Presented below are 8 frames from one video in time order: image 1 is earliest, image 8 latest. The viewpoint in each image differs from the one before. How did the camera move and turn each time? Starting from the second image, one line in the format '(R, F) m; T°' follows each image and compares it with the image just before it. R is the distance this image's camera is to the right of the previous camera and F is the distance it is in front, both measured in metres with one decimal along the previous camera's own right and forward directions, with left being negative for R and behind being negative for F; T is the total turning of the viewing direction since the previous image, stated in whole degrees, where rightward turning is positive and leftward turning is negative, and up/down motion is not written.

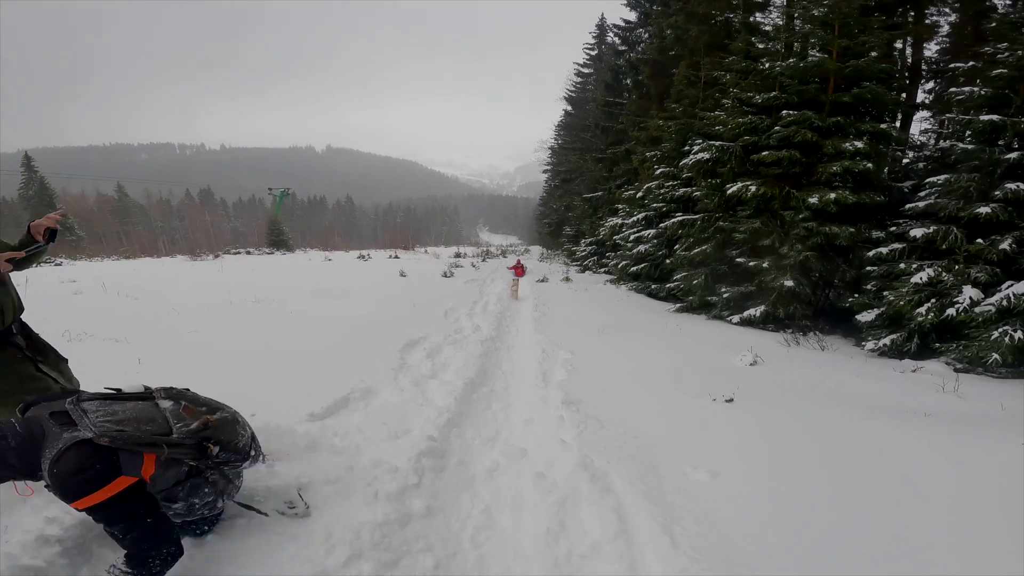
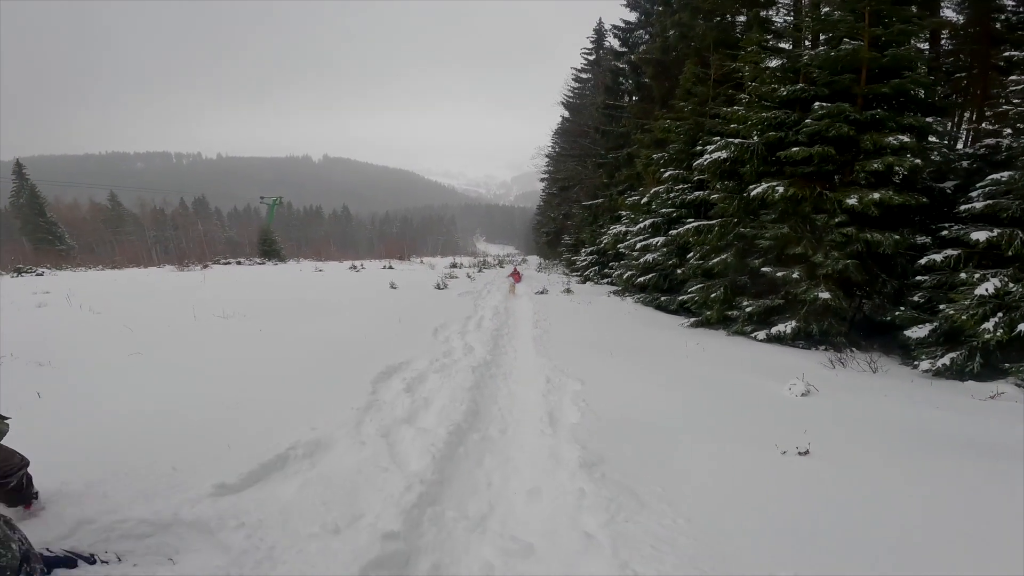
(0.0, +0.9) m; 0°
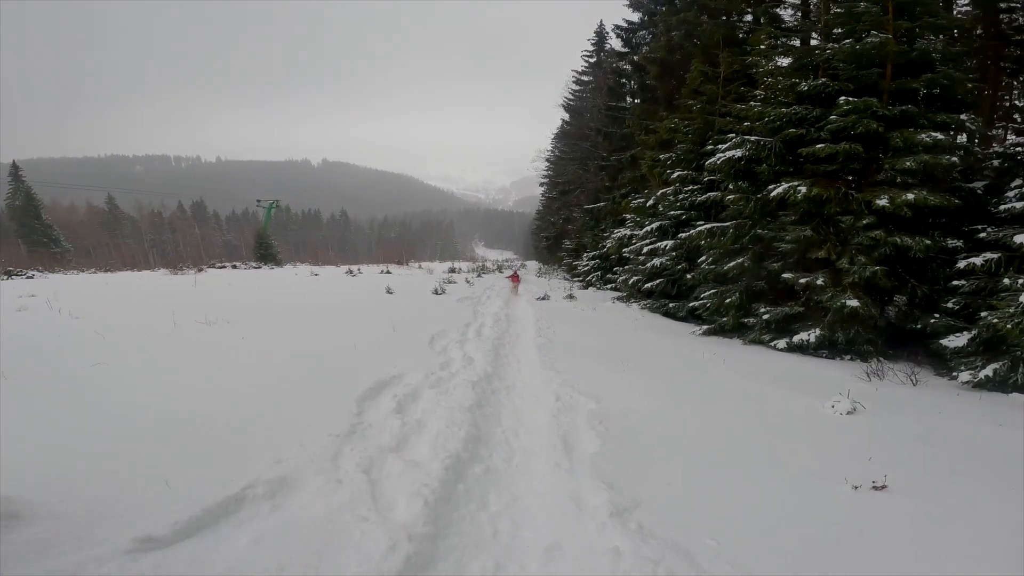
(-0.1, +0.5) m; 0°
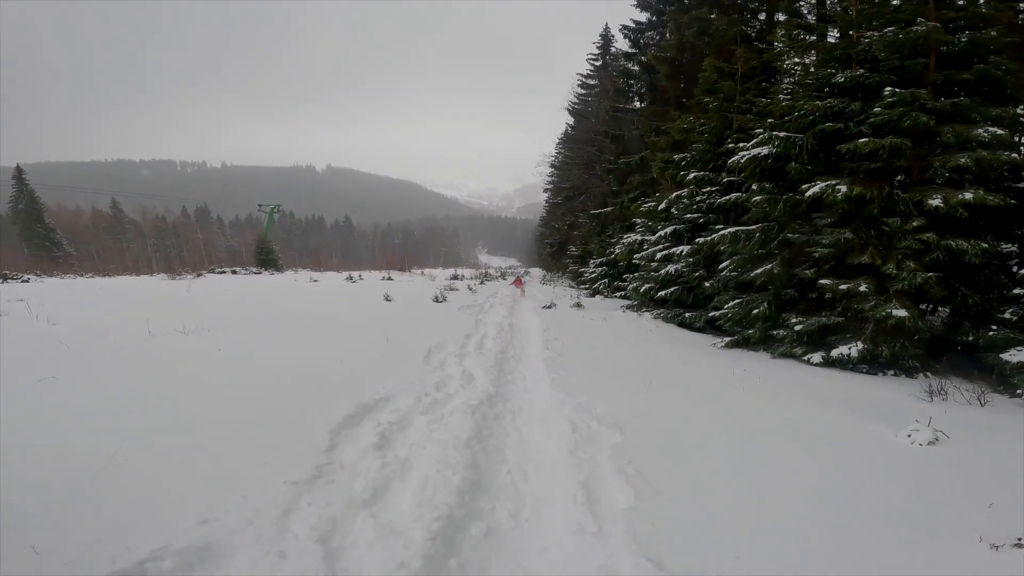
(0.0, +0.6) m; 0°
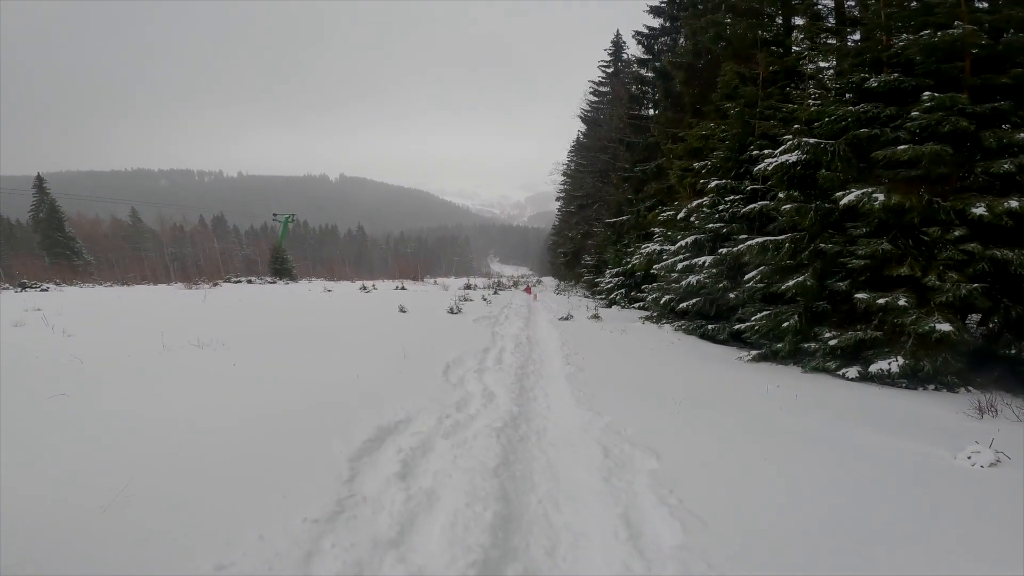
(-0.2, +0.2) m; -1°
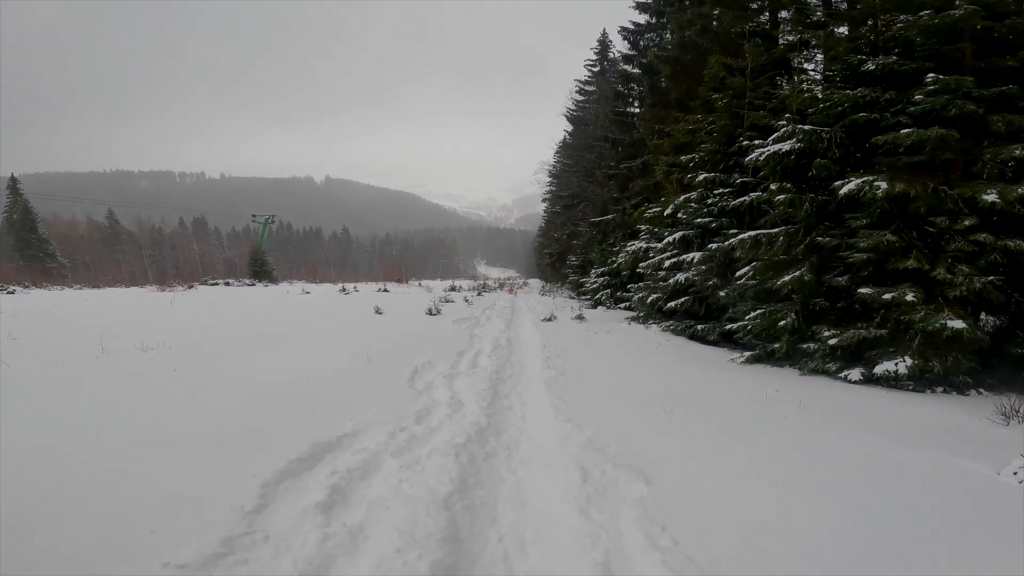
(+0.2, +0.5) m; +2°
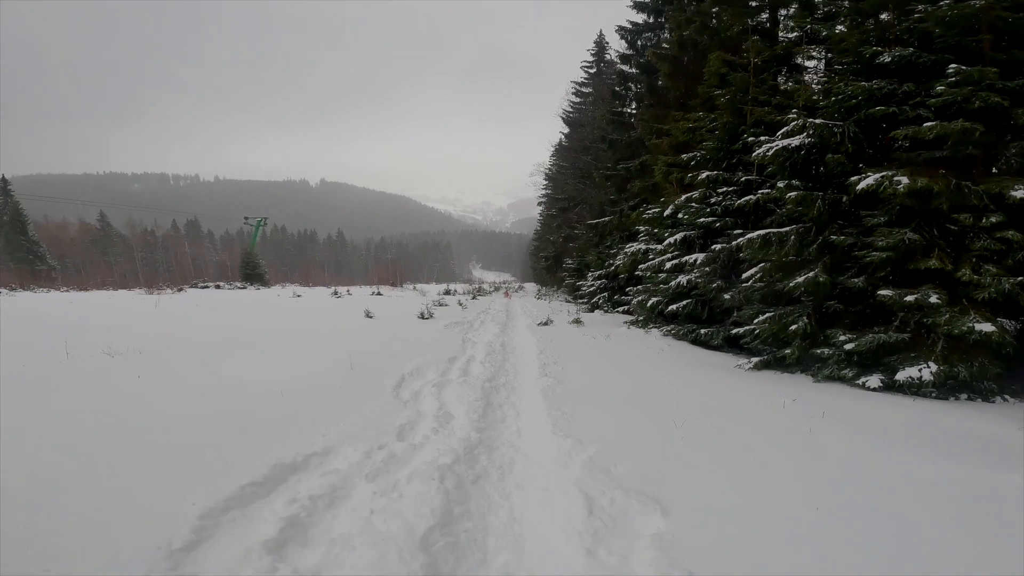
(0.0, +0.4) m; +1°
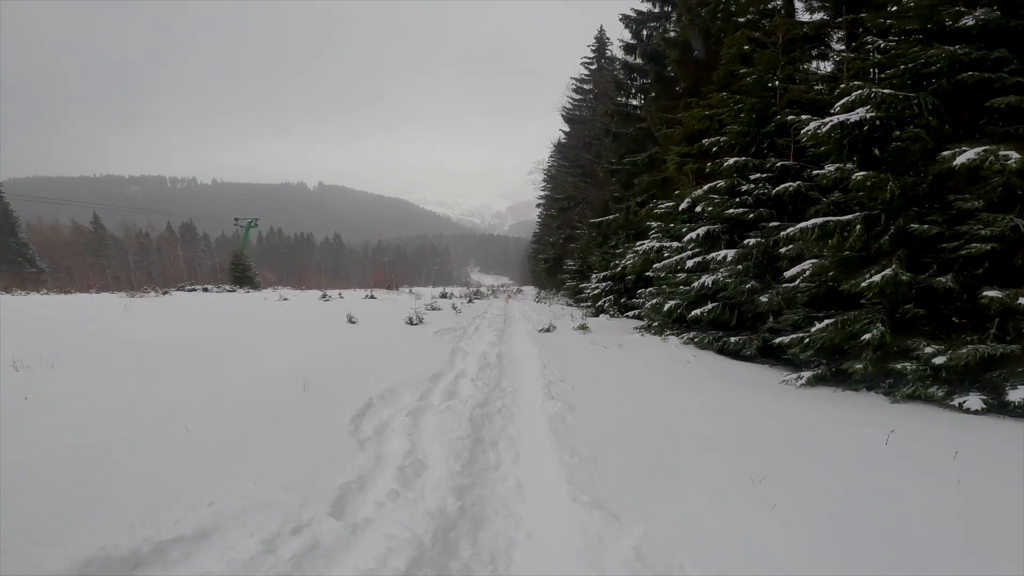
(0.0, +1.1) m; 0°
